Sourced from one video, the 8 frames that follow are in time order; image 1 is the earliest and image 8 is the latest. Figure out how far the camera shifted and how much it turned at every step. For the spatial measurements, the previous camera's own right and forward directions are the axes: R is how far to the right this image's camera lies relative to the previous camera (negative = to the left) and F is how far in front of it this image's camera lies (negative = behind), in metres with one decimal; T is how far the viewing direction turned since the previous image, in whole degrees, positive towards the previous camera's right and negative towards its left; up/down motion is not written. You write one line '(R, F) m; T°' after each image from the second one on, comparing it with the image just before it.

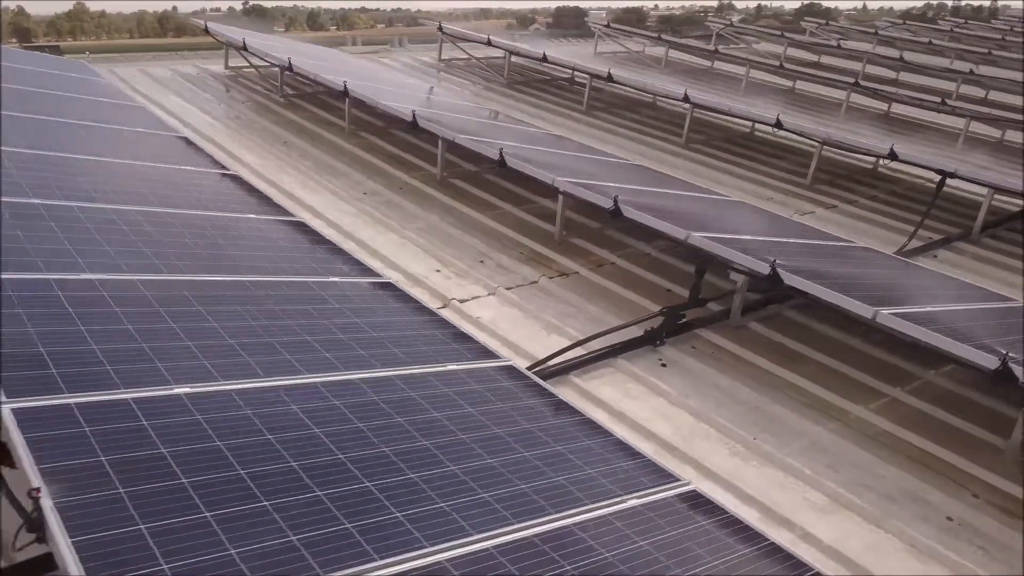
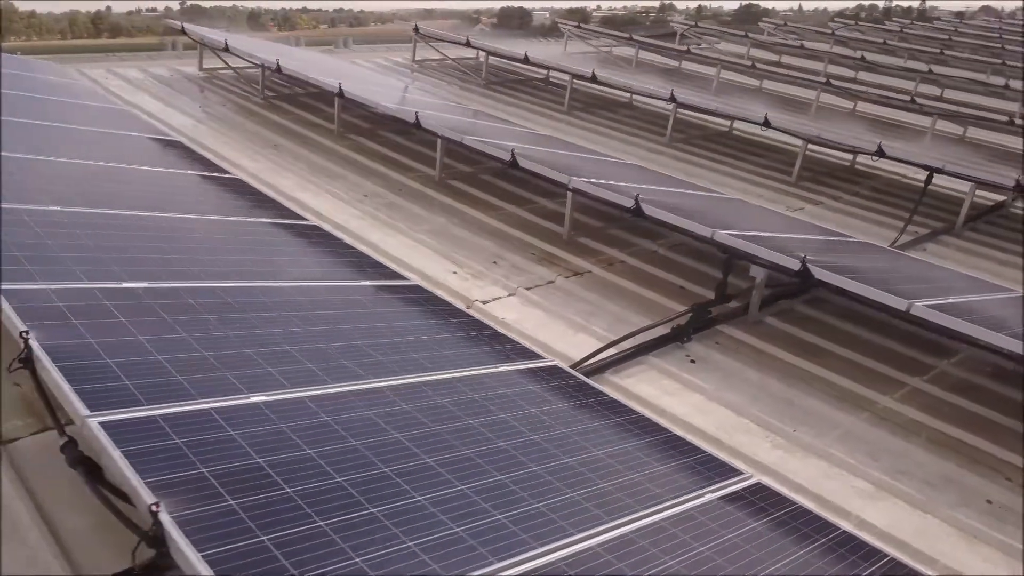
(-0.8, 0.0) m; +4°
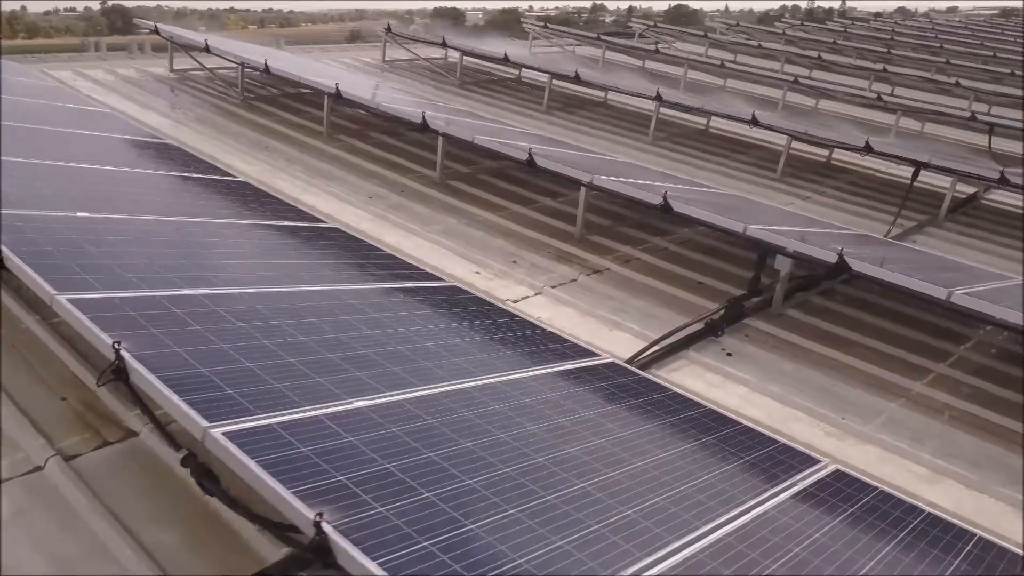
(-1.0, 0.0) m; +4°
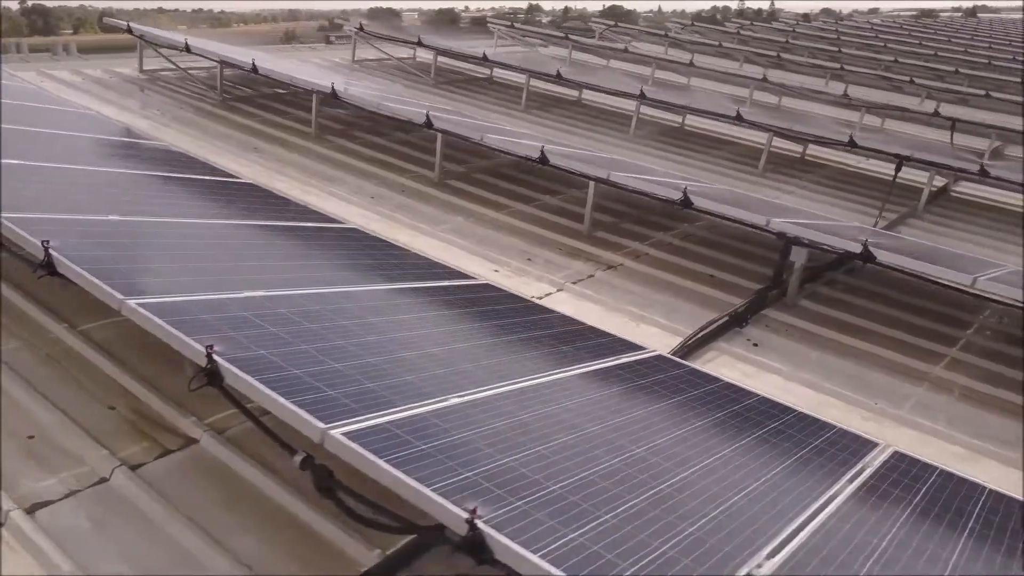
(-0.9, 0.0) m; +4°
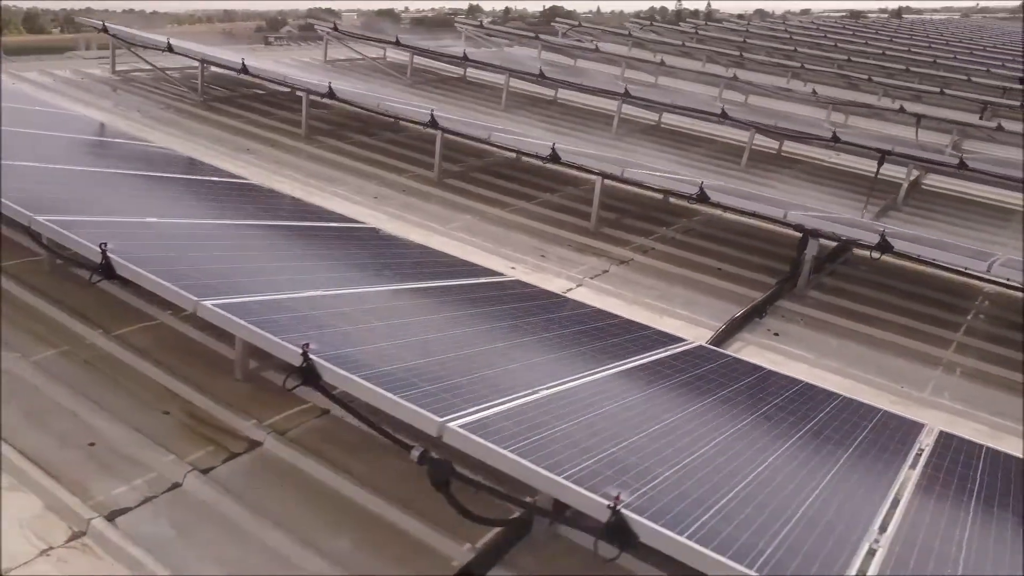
(-0.9, 0.0) m; +4°
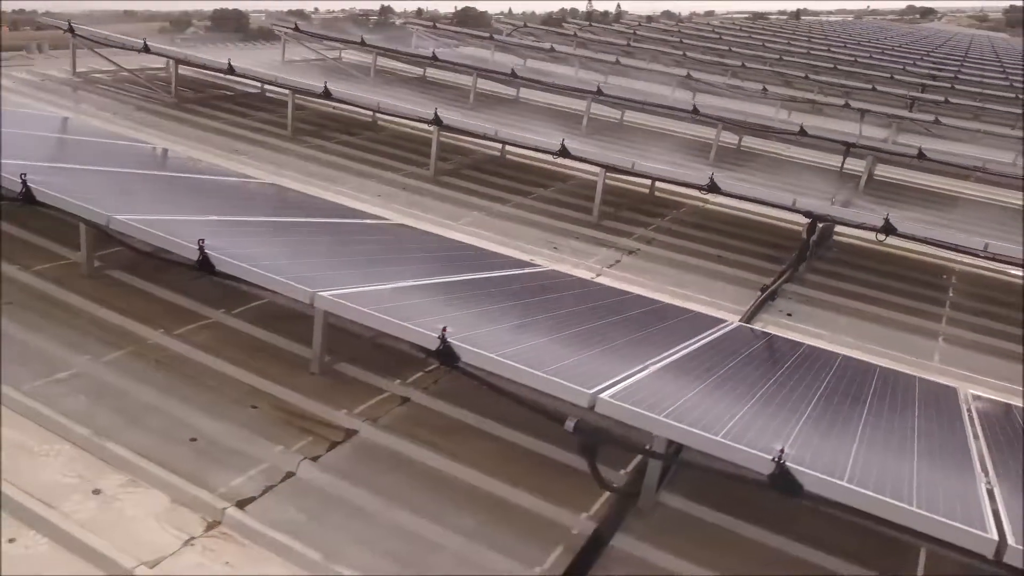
(-1.2, -0.2) m; +6°
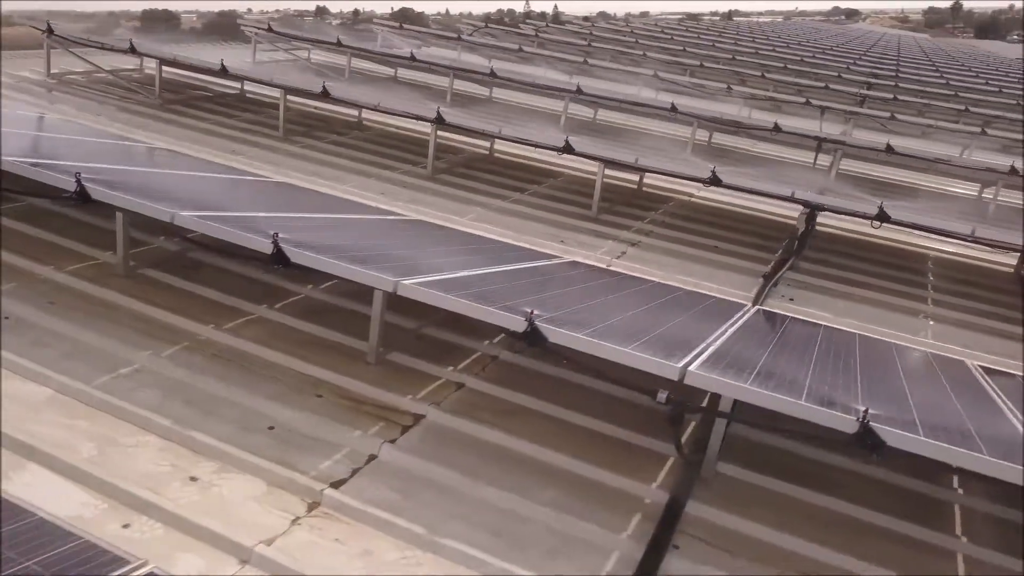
(-0.9, -0.3) m; +4°
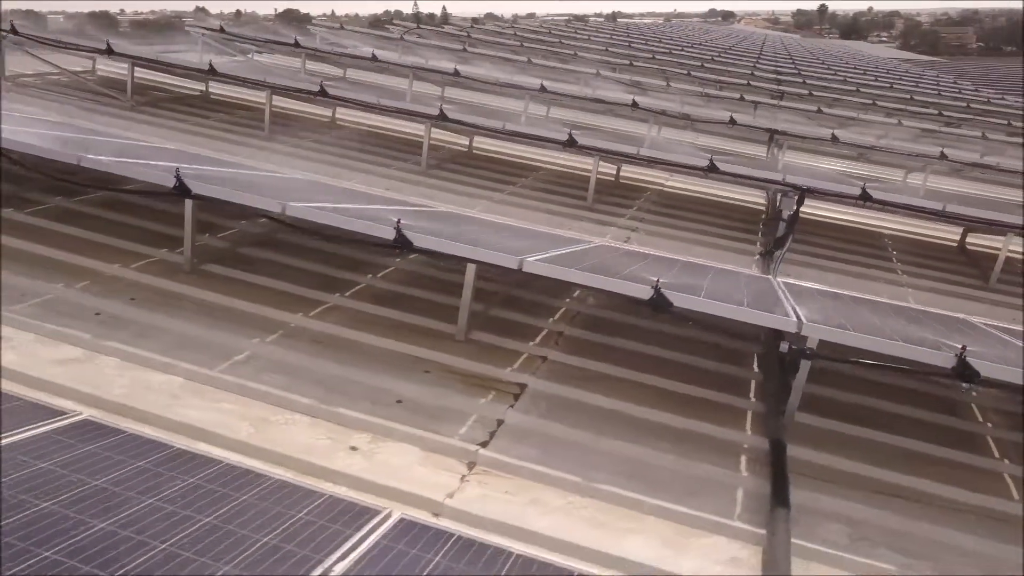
(-1.6, -0.5) m; +7°
